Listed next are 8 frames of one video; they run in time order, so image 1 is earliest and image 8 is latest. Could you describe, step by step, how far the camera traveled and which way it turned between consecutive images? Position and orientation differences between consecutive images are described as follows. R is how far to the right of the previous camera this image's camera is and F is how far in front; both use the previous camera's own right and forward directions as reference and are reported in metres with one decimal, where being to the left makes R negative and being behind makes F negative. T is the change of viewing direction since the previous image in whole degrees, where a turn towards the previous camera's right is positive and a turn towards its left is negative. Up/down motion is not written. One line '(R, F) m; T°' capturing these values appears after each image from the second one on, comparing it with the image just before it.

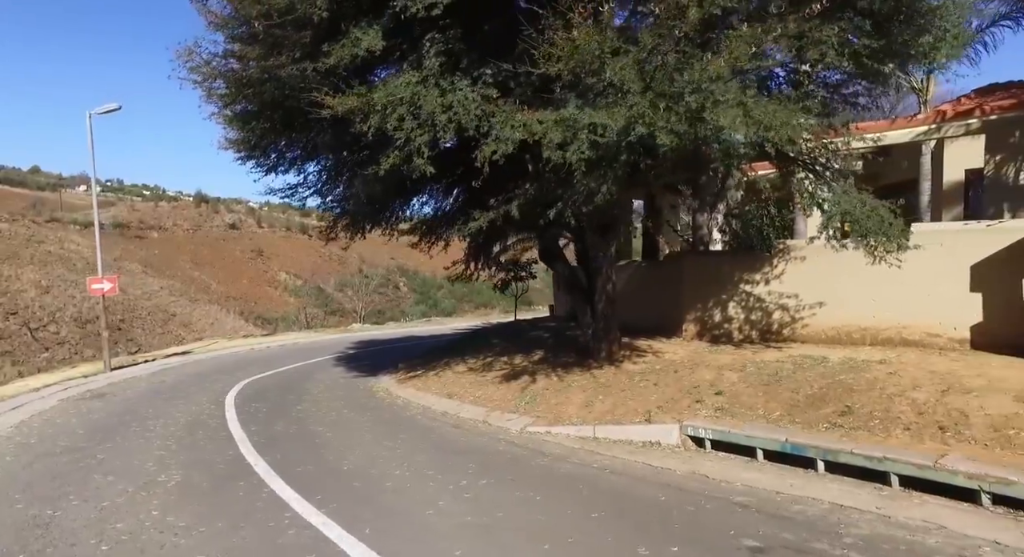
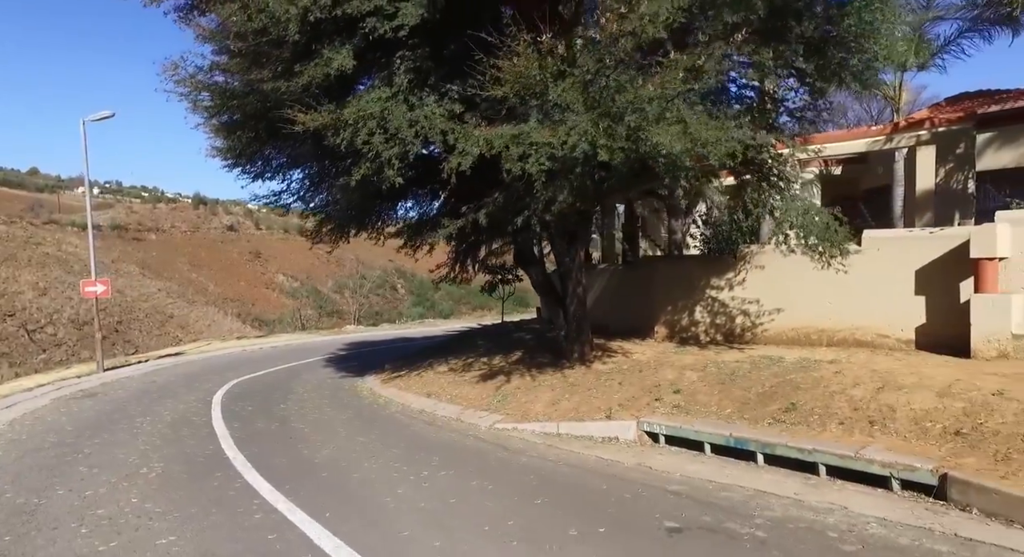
(+0.5, -0.5) m; 0°
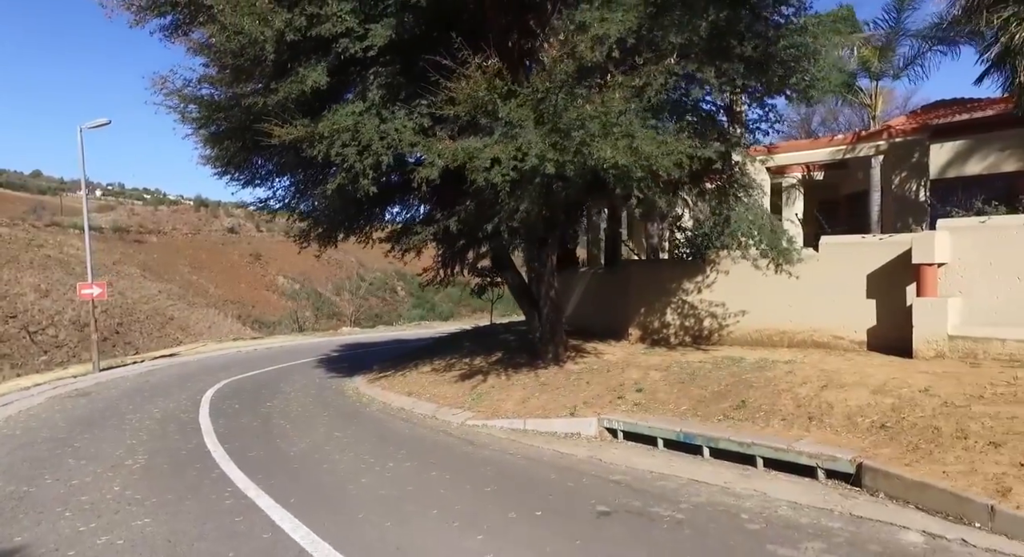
(+0.5, -0.5) m; 0°
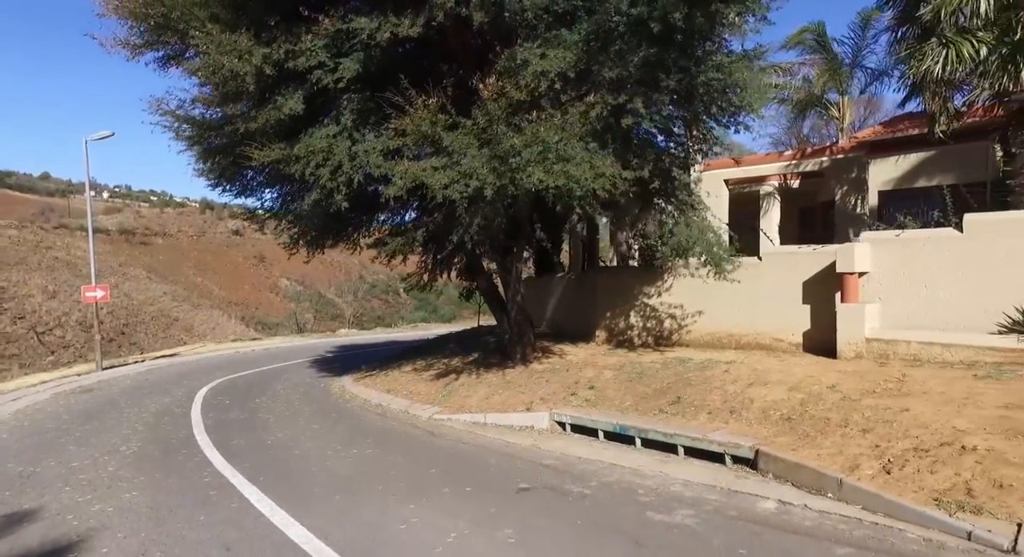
(+0.8, -1.0) m; 0°
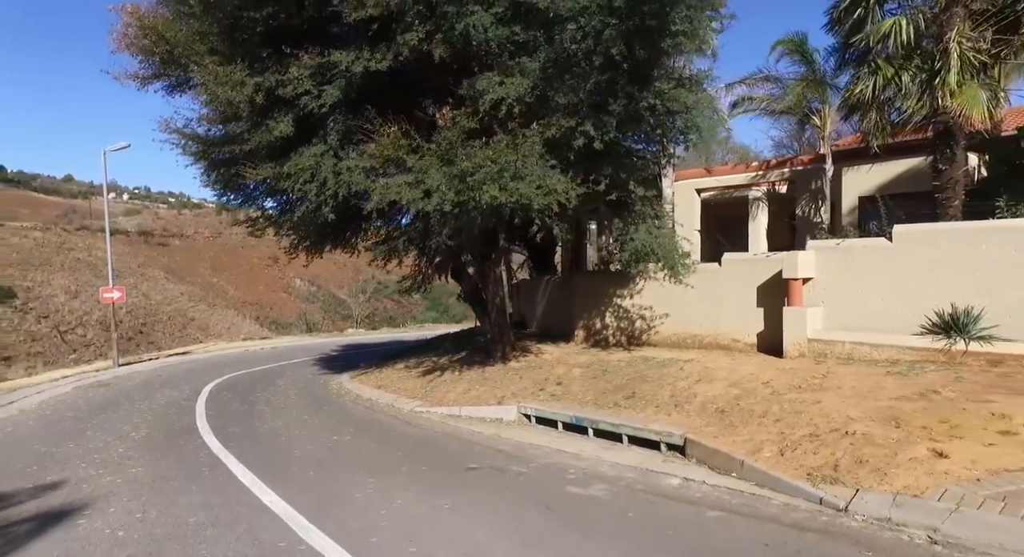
(+0.8, -1.0) m; -1°
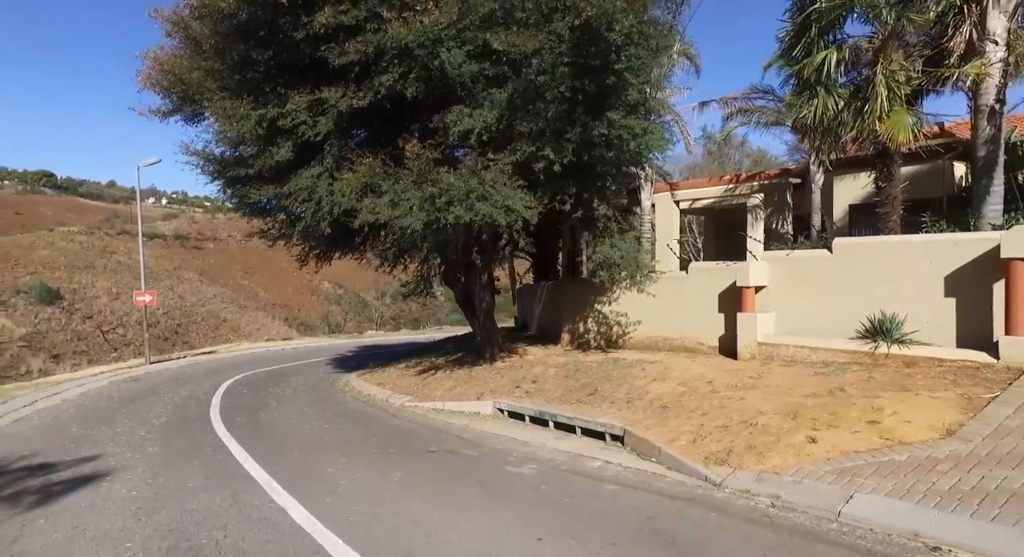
(+1.1, -1.2) m; -3°
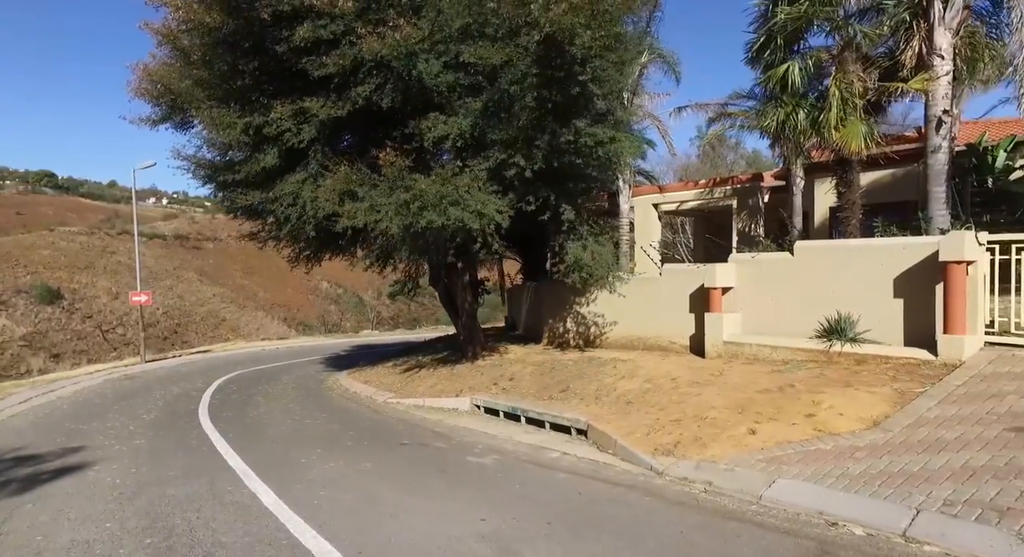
(+0.5, -0.5) m; 0°
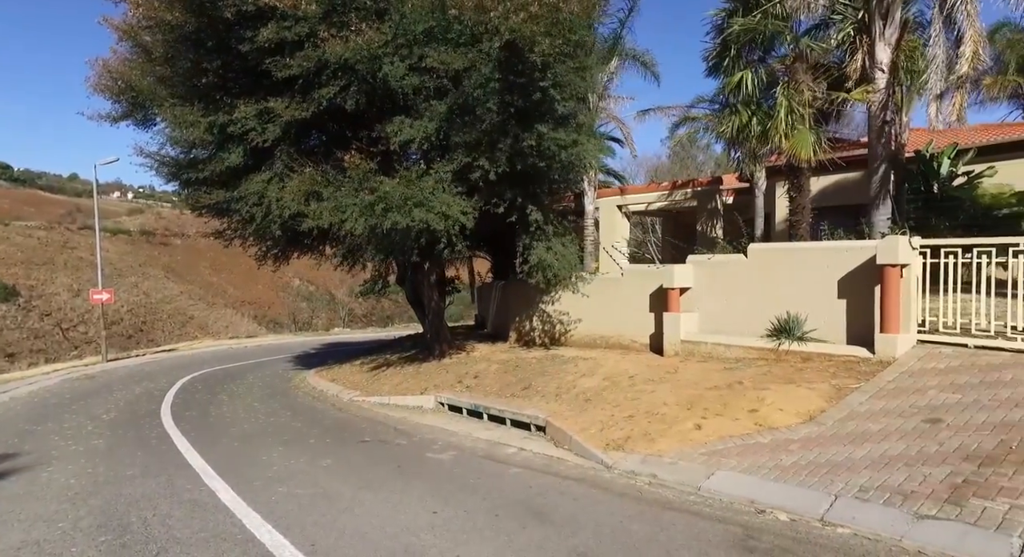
(+0.2, -0.3) m; +2°
